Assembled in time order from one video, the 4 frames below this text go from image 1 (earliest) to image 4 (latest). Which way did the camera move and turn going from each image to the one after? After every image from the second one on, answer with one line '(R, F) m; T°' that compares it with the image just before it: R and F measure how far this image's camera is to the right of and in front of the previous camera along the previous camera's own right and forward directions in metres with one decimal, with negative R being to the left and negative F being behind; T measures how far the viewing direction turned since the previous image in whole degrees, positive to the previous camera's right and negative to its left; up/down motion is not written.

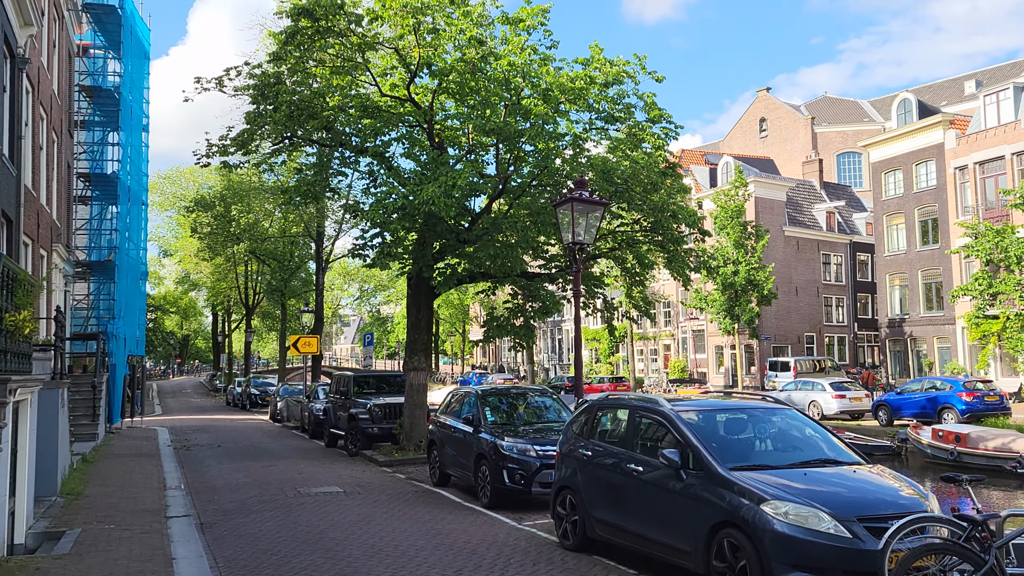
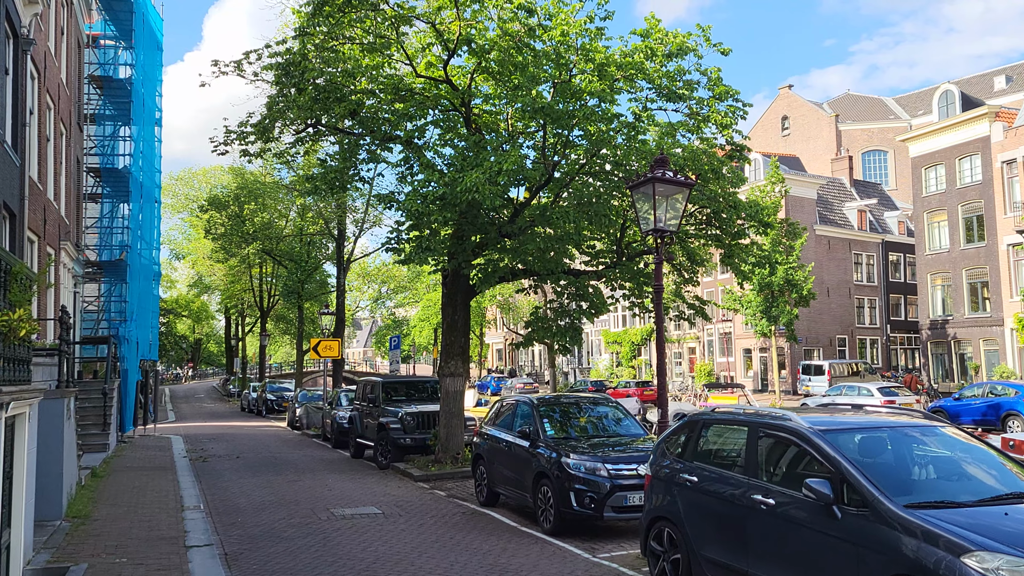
(-0.6, +1.3) m; -1°
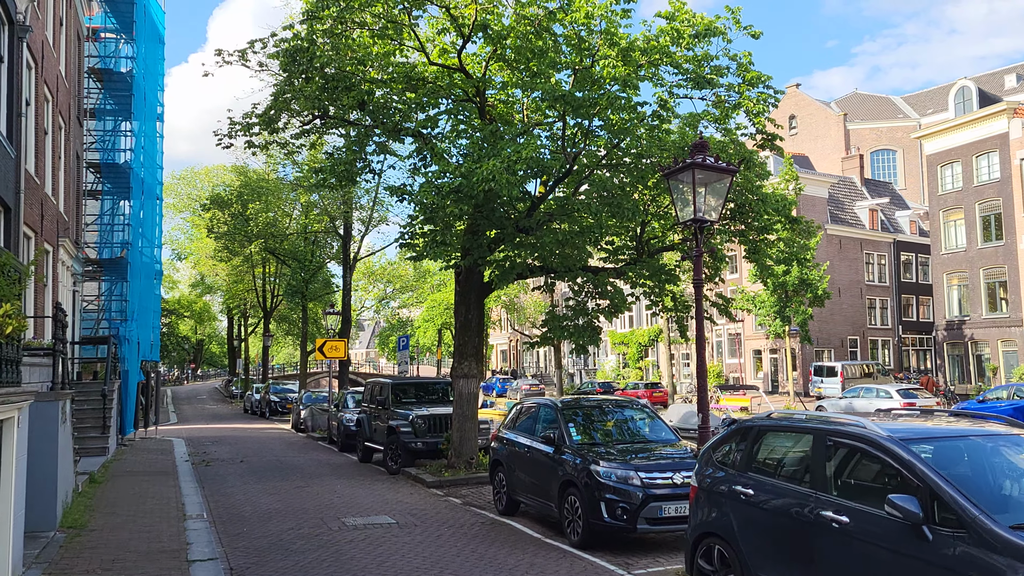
(-0.2, +0.6) m; 0°
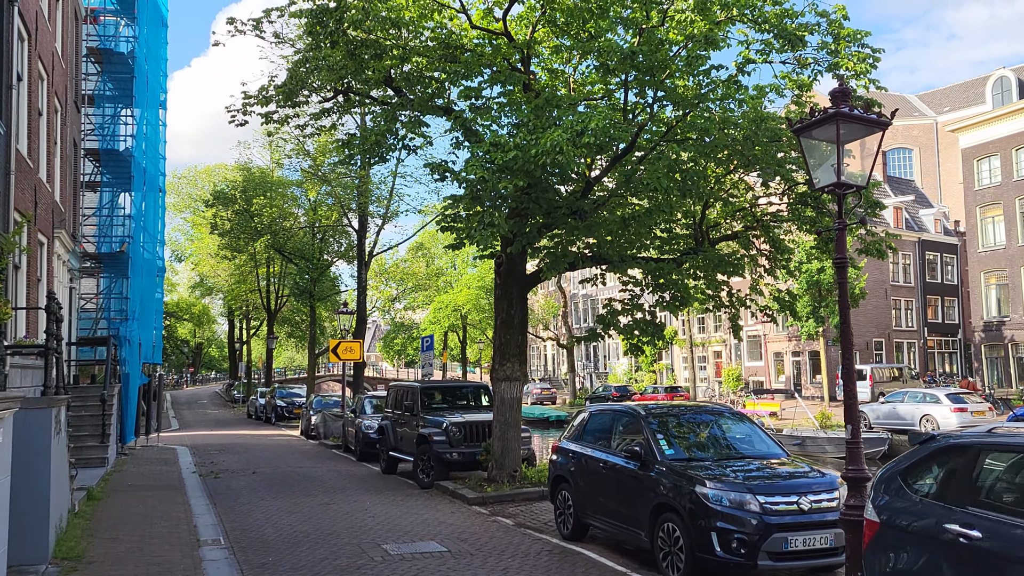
(-0.7, +1.5) m; 0°
